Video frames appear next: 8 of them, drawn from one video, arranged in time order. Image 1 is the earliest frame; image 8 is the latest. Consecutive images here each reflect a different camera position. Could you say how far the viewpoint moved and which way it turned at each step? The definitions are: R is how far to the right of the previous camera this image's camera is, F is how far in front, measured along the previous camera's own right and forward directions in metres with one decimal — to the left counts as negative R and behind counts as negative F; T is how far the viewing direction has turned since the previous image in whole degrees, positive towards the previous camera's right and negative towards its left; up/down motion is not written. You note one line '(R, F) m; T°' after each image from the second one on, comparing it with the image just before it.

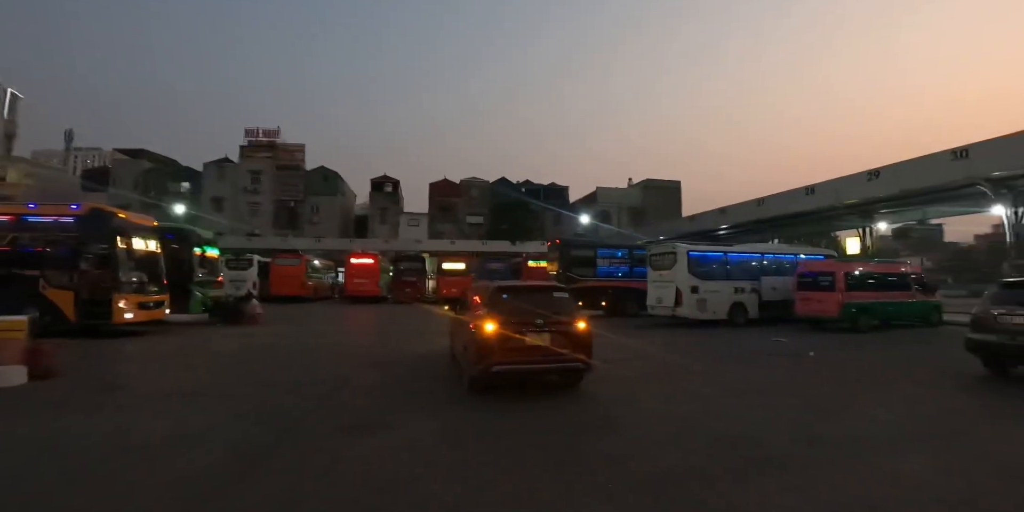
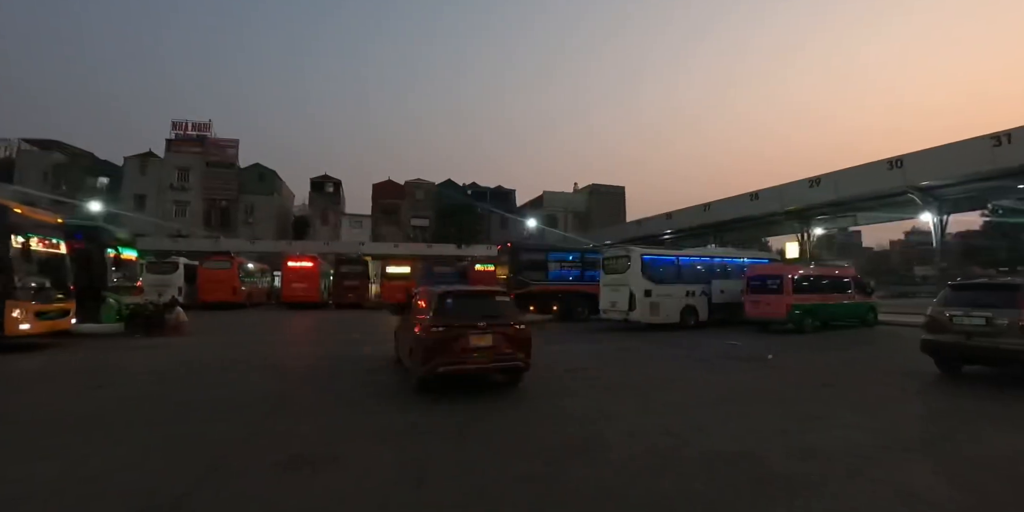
(-0.3, +0.7) m; +6°
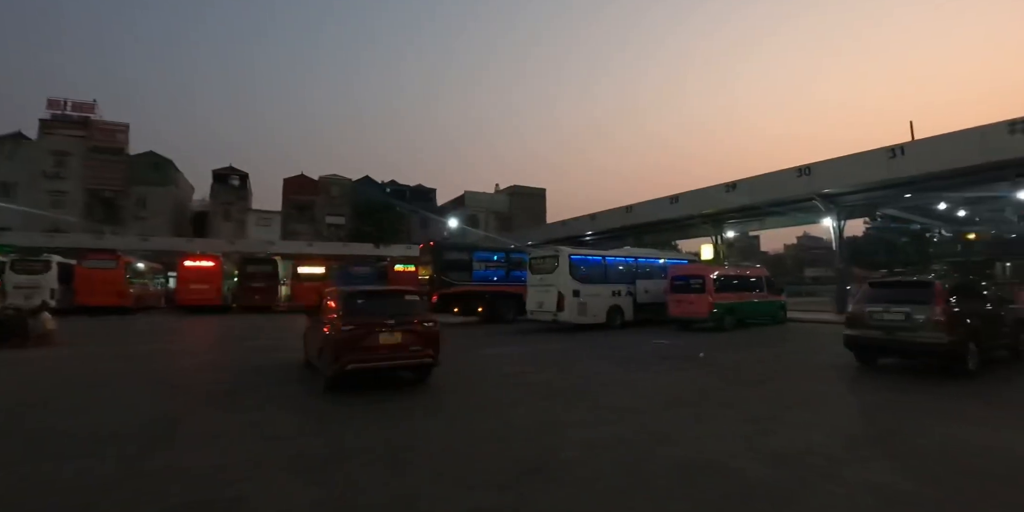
(-0.2, +0.7) m; +9°
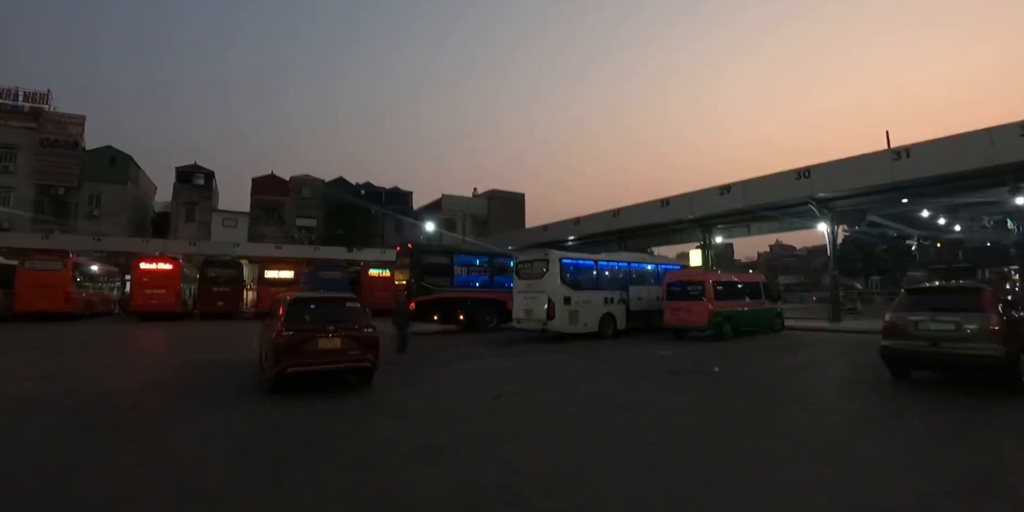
(-0.4, +1.4) m; +3°
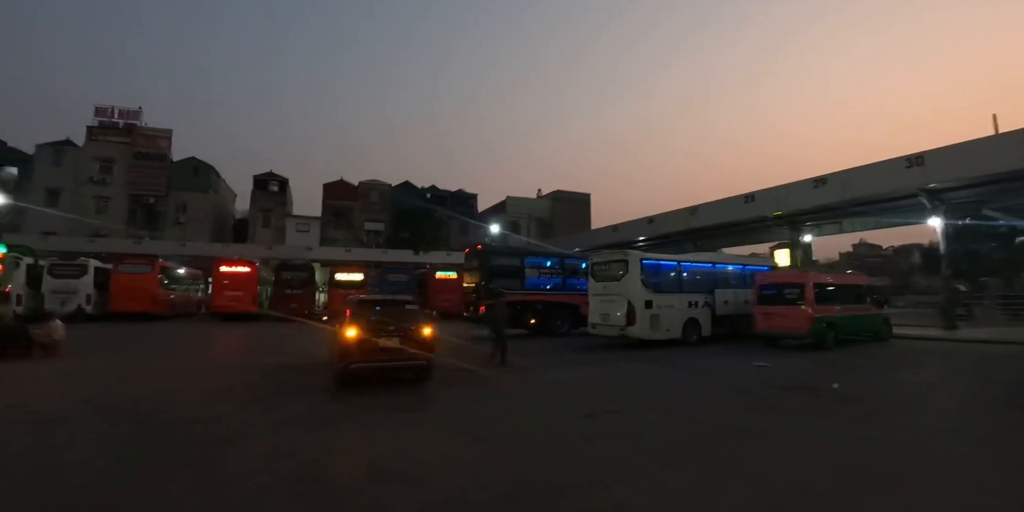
(-0.5, +0.8) m; -7°
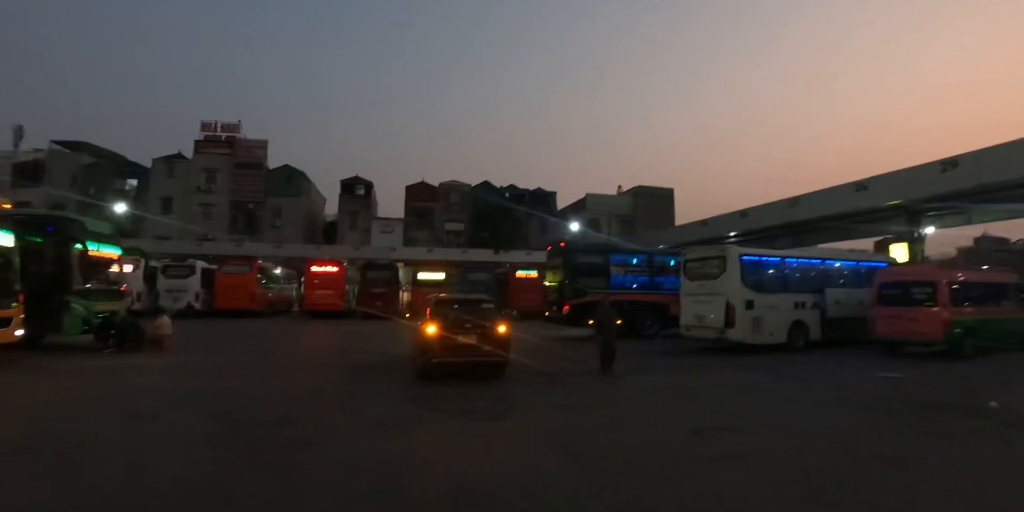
(-0.3, +0.6) m; -8°
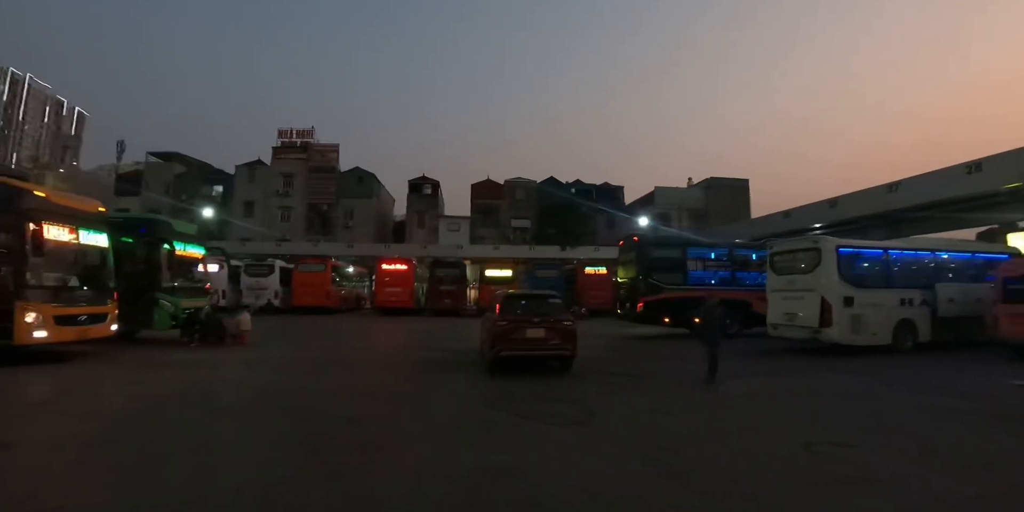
(-0.1, +0.5) m; -7°
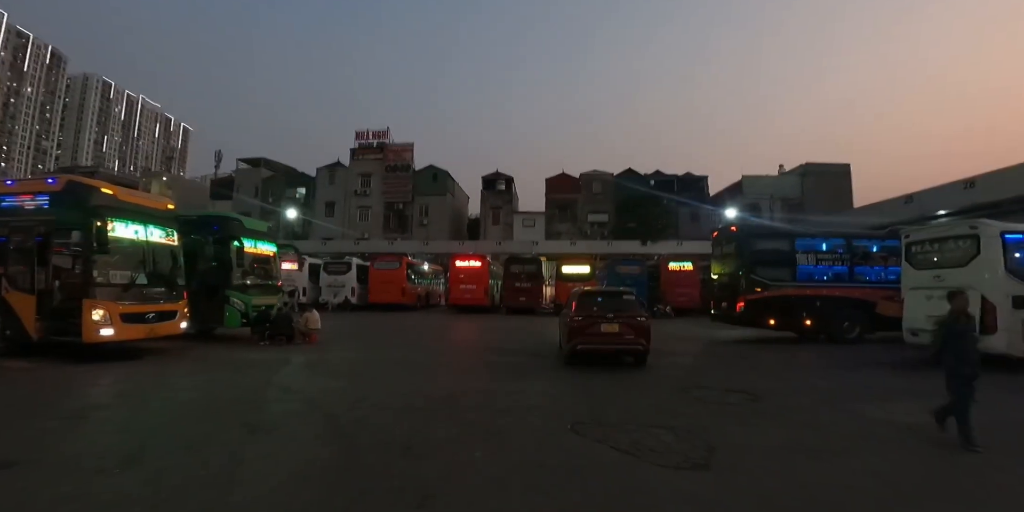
(-0.1, +1.3) m; -8°
